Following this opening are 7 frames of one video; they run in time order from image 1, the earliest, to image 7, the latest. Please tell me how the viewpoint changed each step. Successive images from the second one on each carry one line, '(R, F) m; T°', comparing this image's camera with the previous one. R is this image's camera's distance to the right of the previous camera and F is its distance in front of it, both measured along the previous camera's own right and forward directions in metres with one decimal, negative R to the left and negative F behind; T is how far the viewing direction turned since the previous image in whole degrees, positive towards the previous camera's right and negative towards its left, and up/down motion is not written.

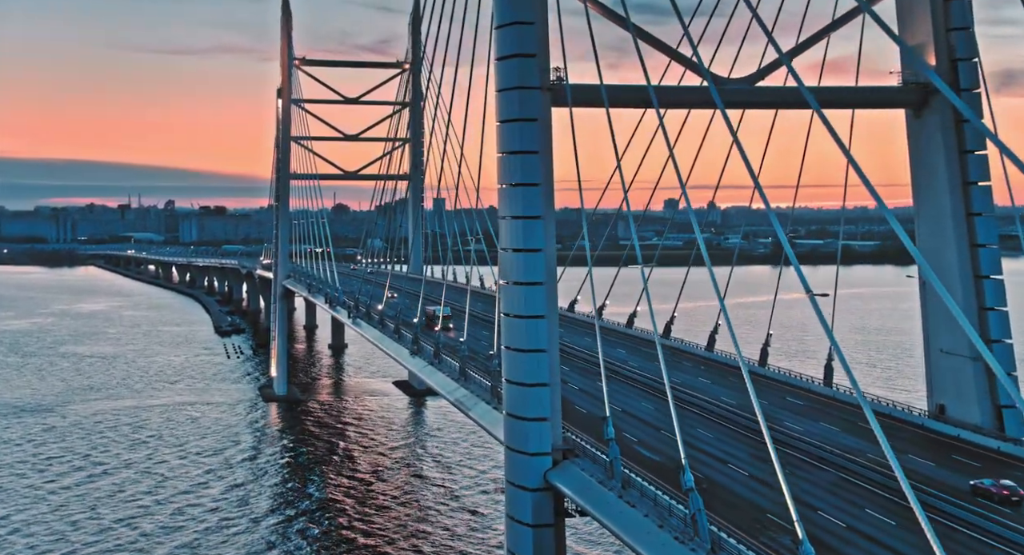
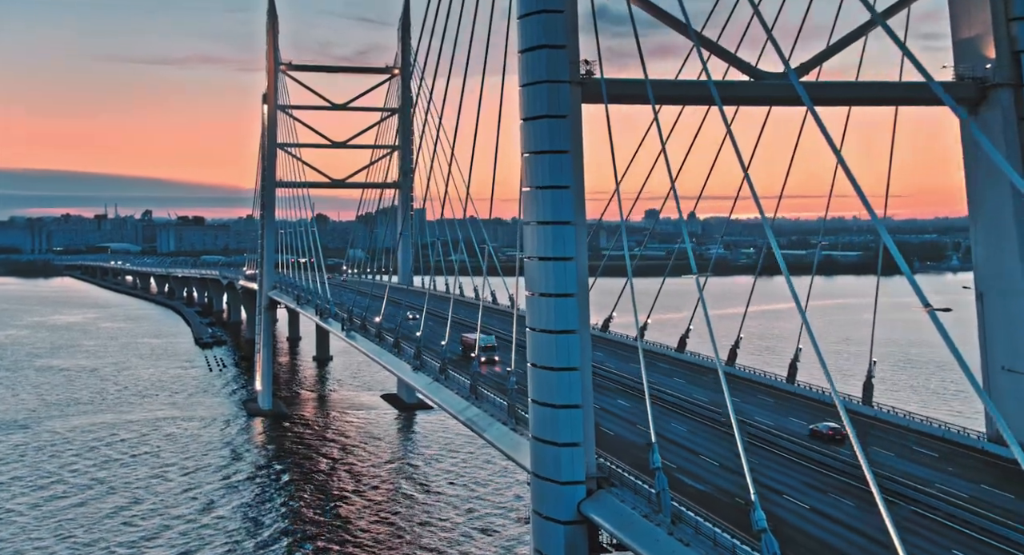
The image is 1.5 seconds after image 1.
(-0.5, +0.9) m; +1°
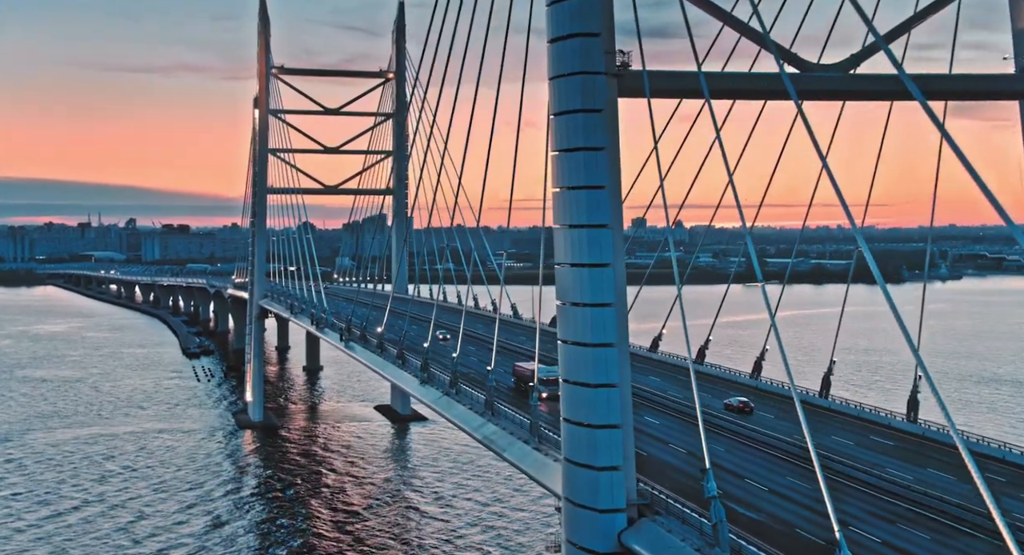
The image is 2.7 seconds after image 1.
(-0.4, +0.8) m; +1°
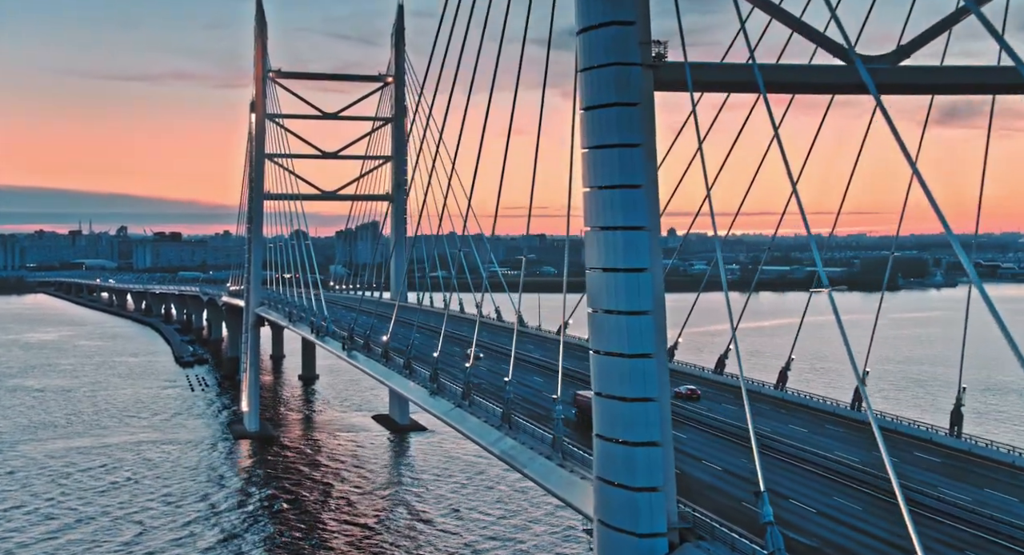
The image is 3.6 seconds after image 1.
(-0.3, +0.6) m; 0°
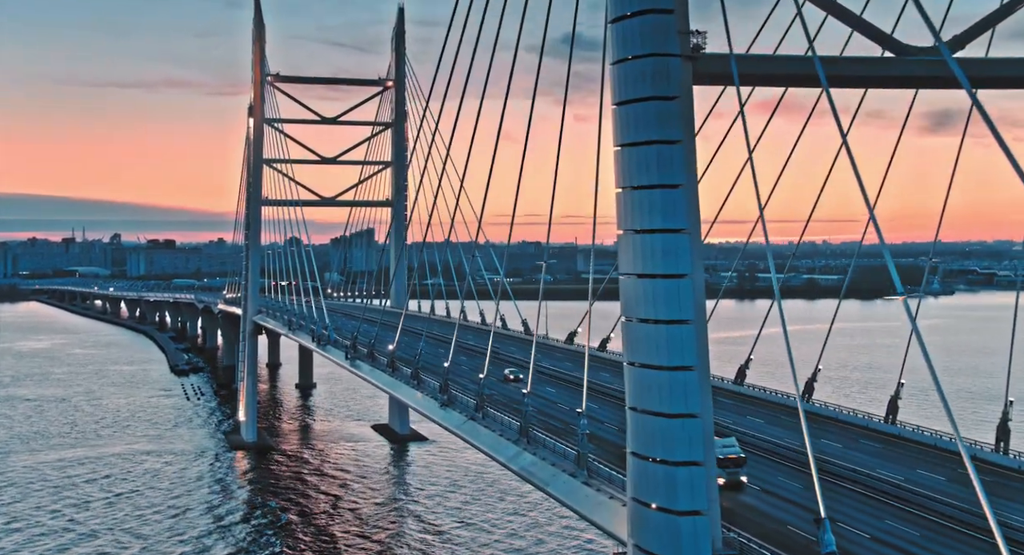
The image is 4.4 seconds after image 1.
(-0.3, +0.6) m; 0°
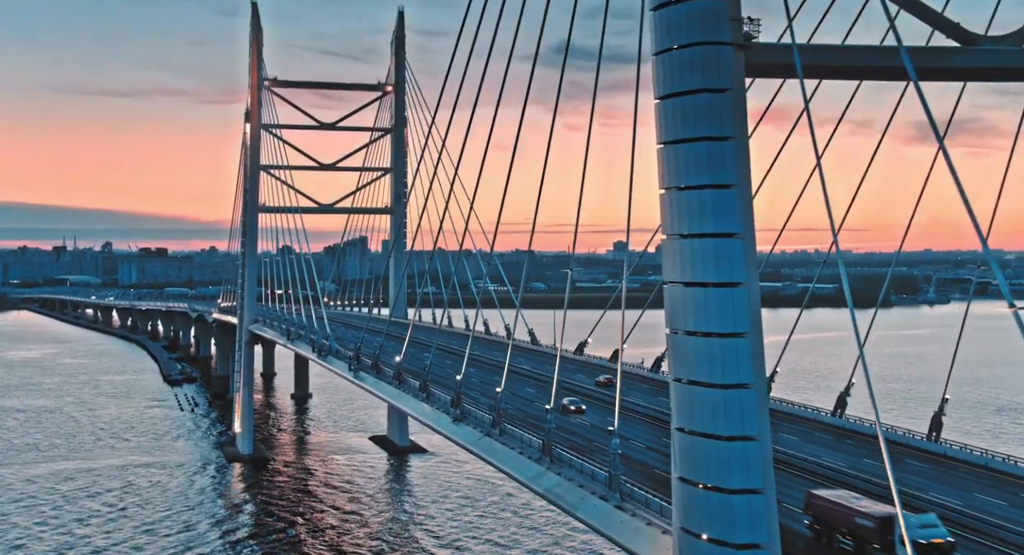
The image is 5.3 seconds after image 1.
(-0.3, +0.7) m; 0°
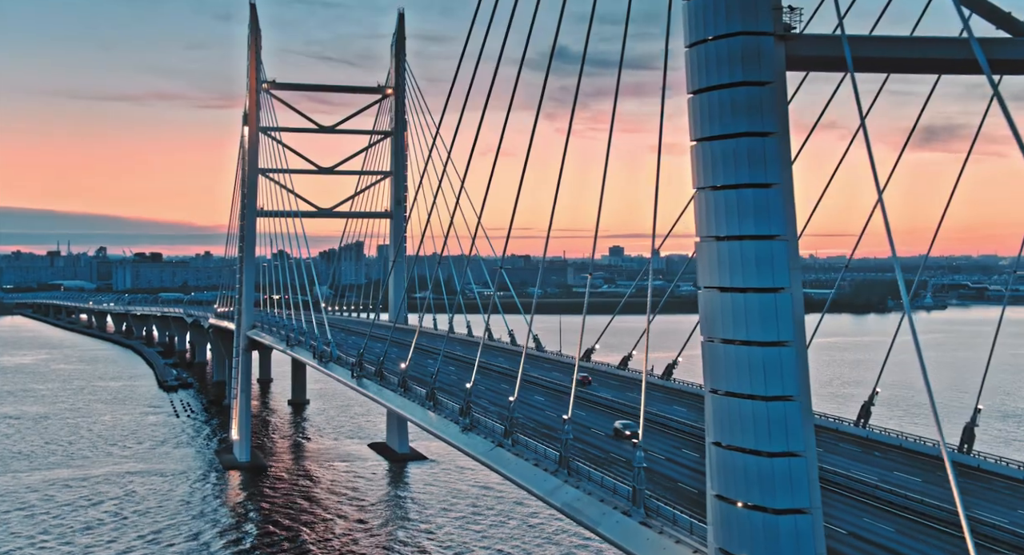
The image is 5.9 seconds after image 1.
(-0.2, +0.4) m; 0°
